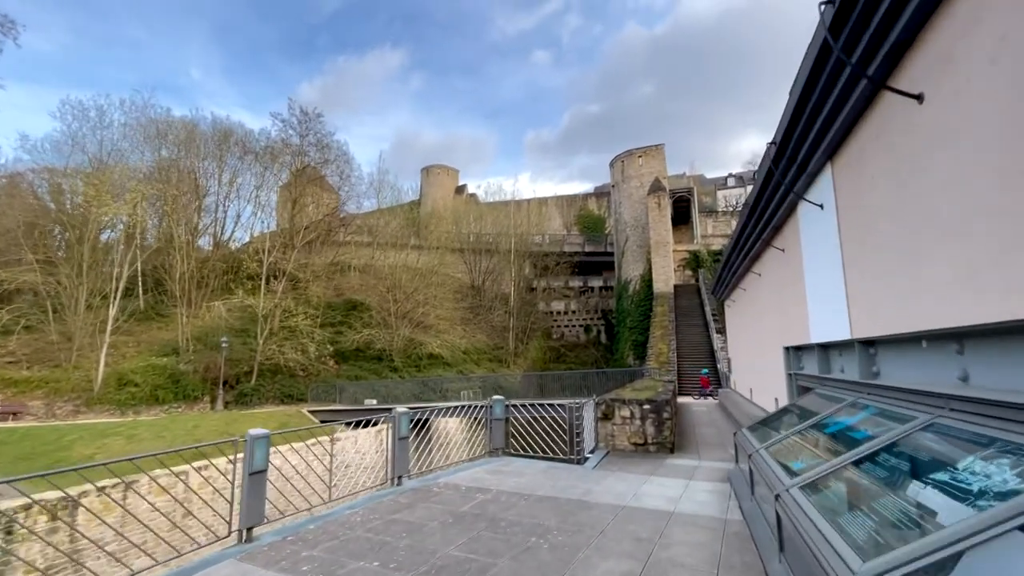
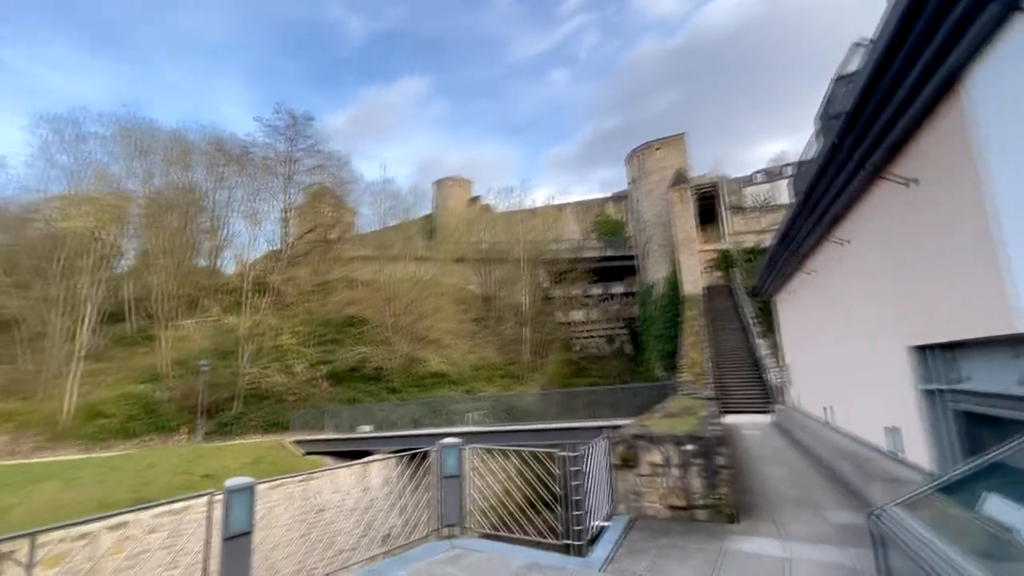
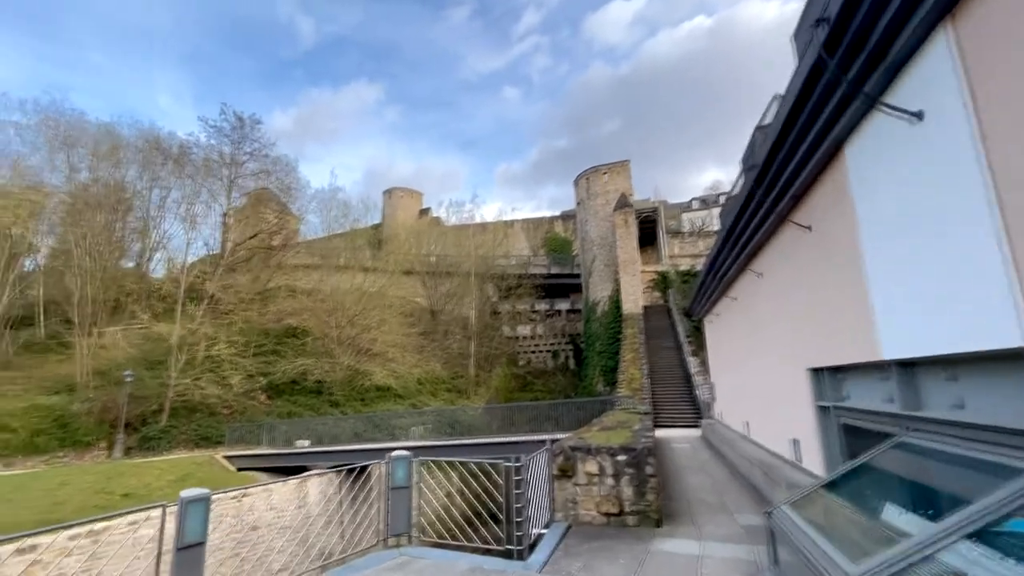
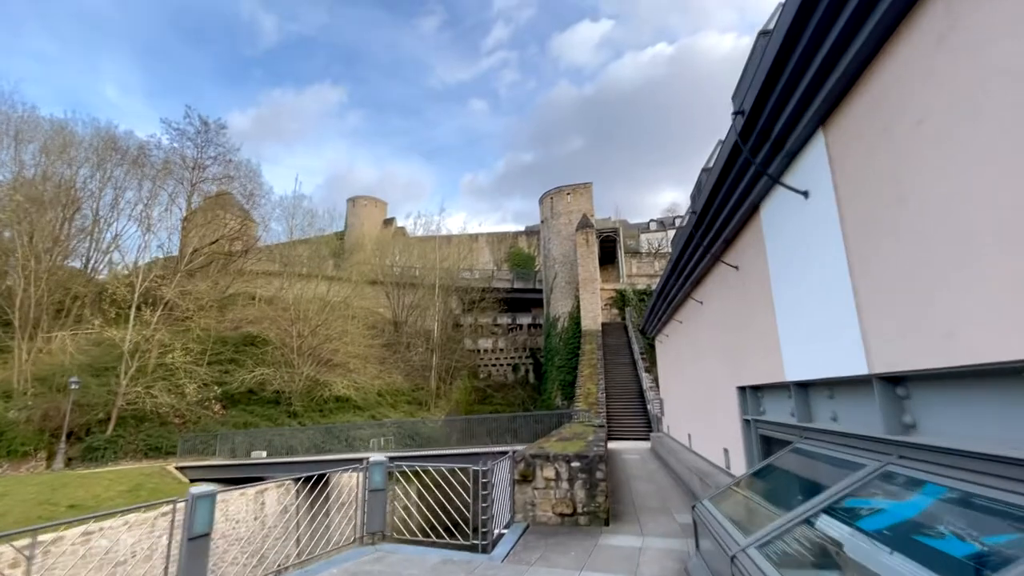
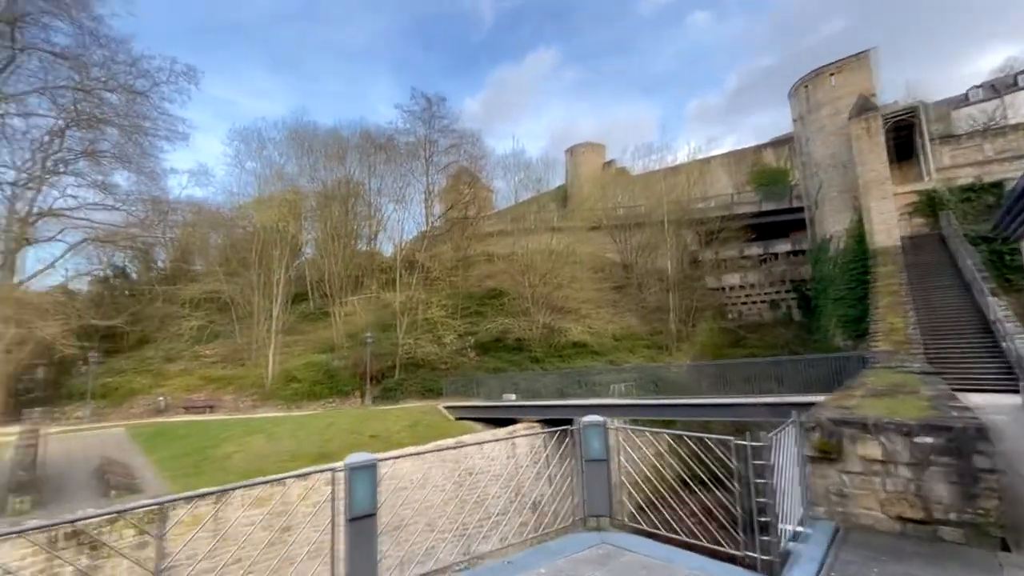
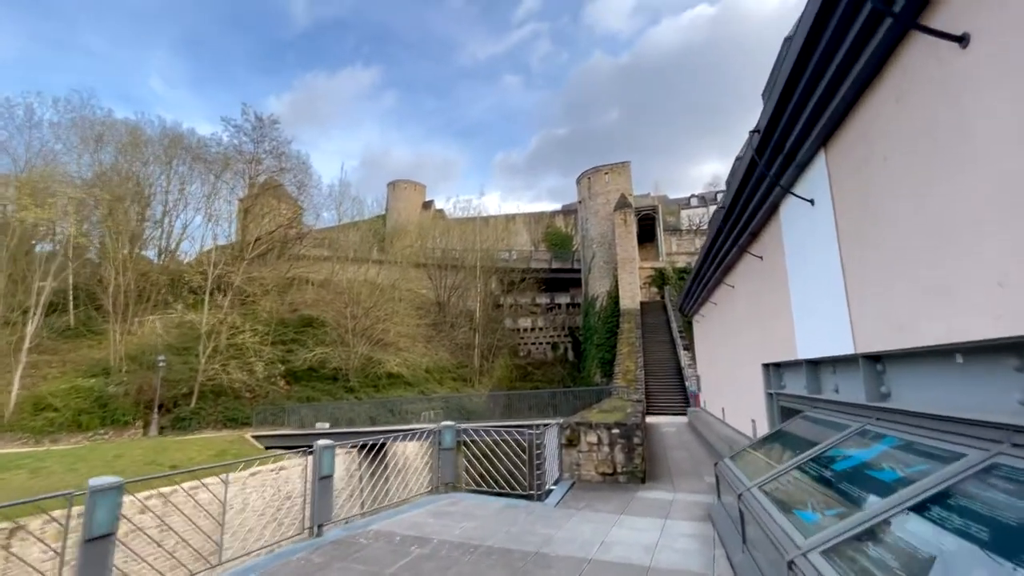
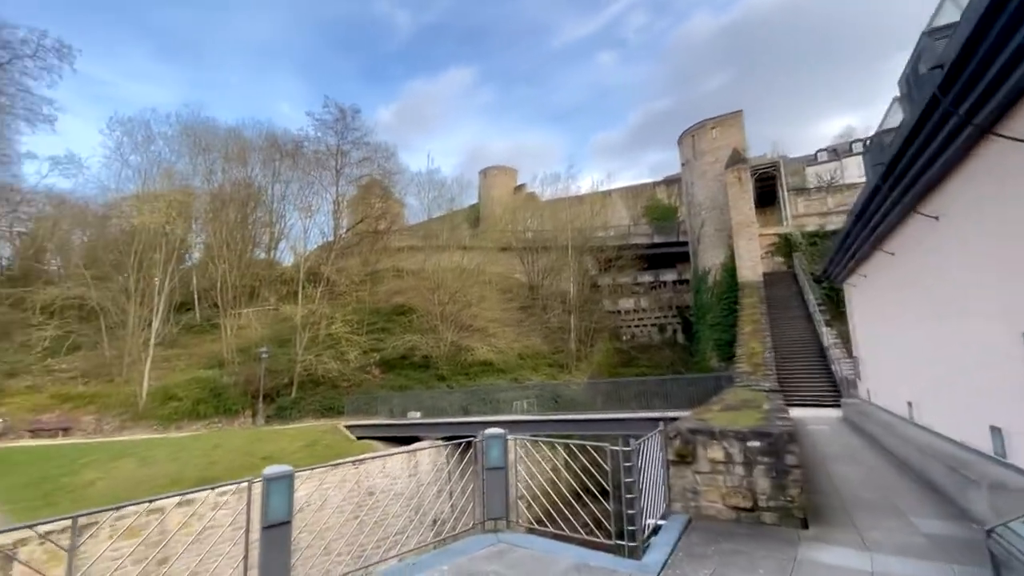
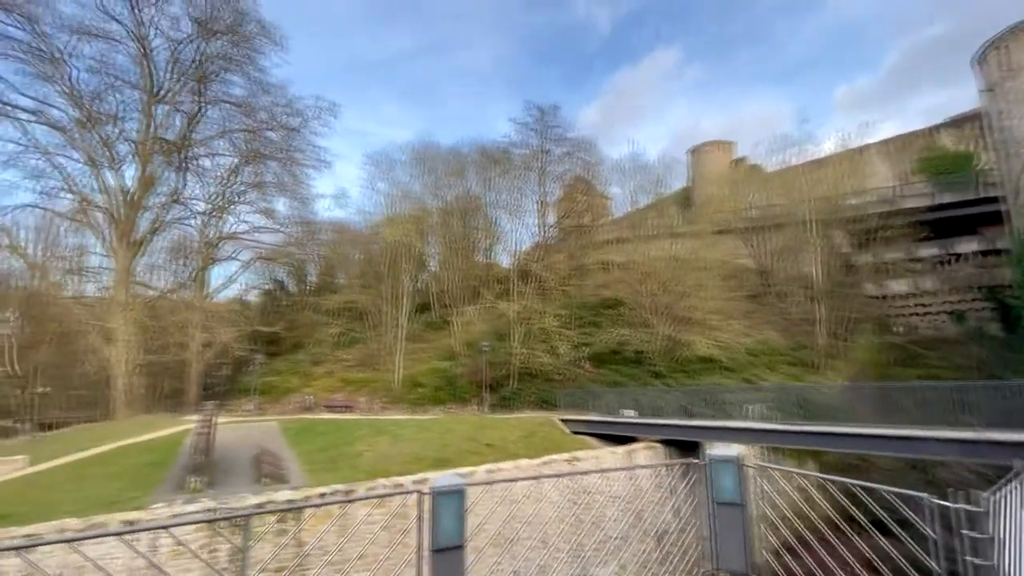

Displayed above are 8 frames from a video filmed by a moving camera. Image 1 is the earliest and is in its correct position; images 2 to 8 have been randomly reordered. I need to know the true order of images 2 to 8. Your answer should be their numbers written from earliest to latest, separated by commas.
6, 4, 3, 2, 7, 5, 8
